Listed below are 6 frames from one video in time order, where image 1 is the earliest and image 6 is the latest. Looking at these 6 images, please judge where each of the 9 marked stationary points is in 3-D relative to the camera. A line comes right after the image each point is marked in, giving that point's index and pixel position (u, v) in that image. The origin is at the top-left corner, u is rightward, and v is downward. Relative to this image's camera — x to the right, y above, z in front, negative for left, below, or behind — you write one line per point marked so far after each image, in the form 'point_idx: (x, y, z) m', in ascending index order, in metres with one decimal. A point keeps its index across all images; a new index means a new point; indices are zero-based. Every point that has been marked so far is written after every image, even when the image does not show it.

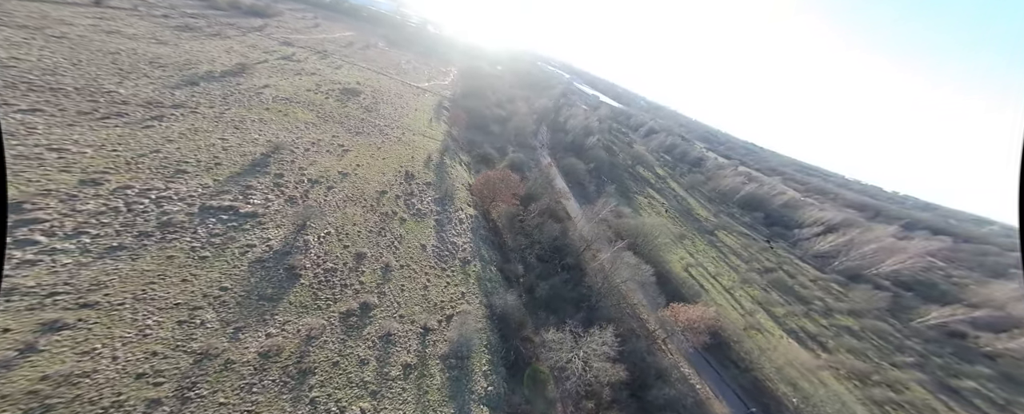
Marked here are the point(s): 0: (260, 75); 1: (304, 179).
0: (-15.3, +8.0, +17.7) m
1: (-8.2, +1.2, +12.0) m
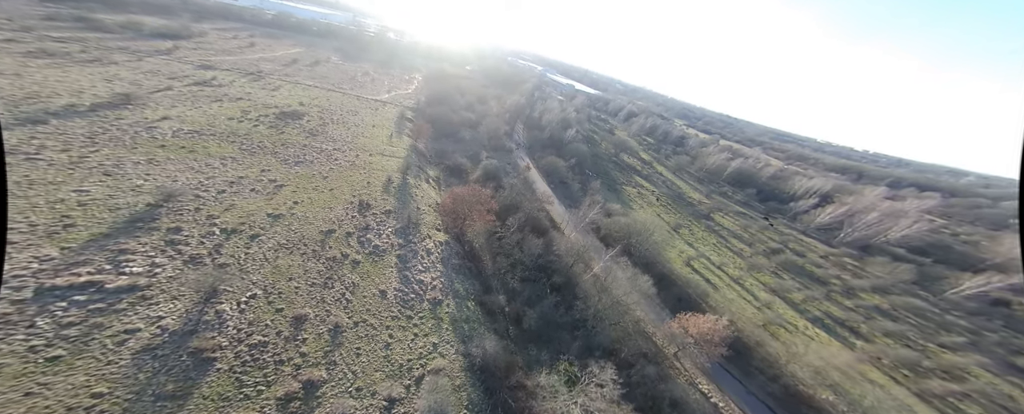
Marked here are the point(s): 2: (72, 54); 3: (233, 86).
0: (-17.4, +5.2, +15.3) m
1: (-9.4, -0.7, +9.8) m
2: (-25.3, +8.6, +17.2) m
3: (-18.4, +8.0, +20.1) m
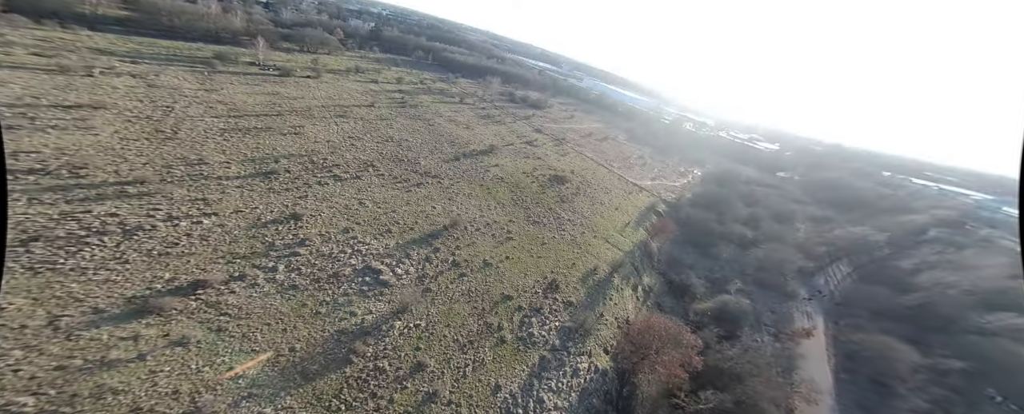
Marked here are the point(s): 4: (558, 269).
0: (-1.1, +3.8, +22.6) m
1: (-2.7, -2.3, +13.1) m
2: (-3.0, +8.8, +29.7) m
3: (+2.7, +5.2, +26.6) m
4: (+2.3, -3.1, +14.6) m
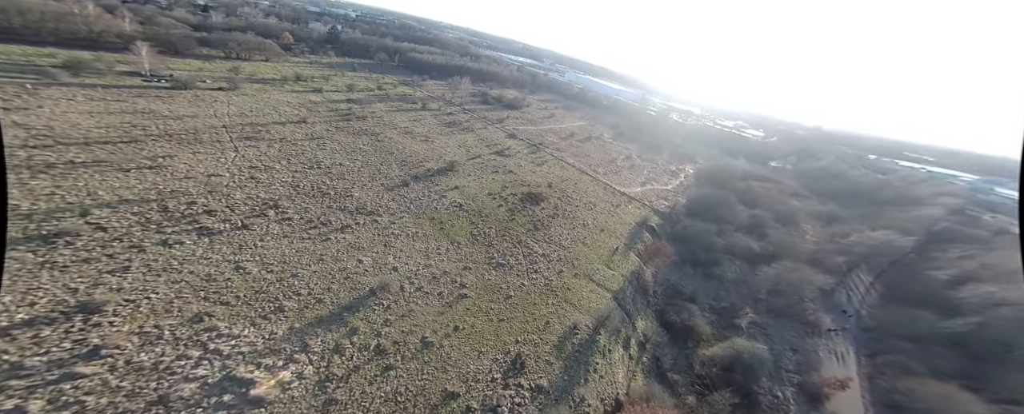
0: (-3.4, +2.0, +18.9) m
1: (-4.4, -4.3, +9.5) m
2: (-5.8, +7.0, +25.9) m
3: (+0.3, +3.6, +22.9) m
4: (+0.5, -4.8, +11.1) m
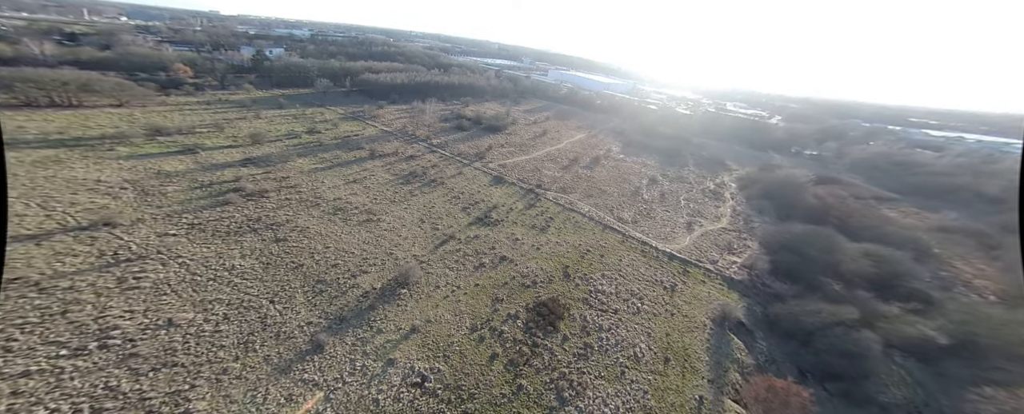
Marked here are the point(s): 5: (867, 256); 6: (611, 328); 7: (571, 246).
0: (-3.6, -3.2, +11.5) m
1: (-3.7, -9.6, +2.1) m
2: (-6.7, +1.5, +18.4) m
3: (-0.2, -1.1, +15.6) m
4: (+1.3, -9.5, +3.8) m
5: (+18.0, -2.8, +15.1) m
6: (+3.9, -4.5, +11.3) m
7: (+3.0, -1.9, +15.0) m
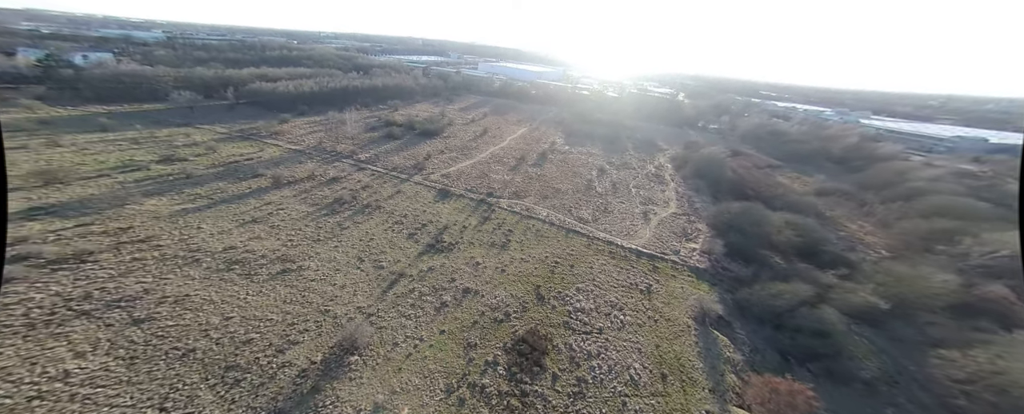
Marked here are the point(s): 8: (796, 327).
0: (-4.5, -4.7, +8.9) m
1: (-2.1, -11.1, -0.2) m
2: (-9.3, -0.5, +15.0) m
3: (-2.2, -2.0, +13.4) m
4: (+2.5, -10.2, +2.3) m
5: (+15.9, -1.0, +15.9) m
6: (+3.0, -4.8, +9.9) m
7: (+1.2, -2.3, +13.4) m
8: (+10.5, -4.7, +11.1) m
